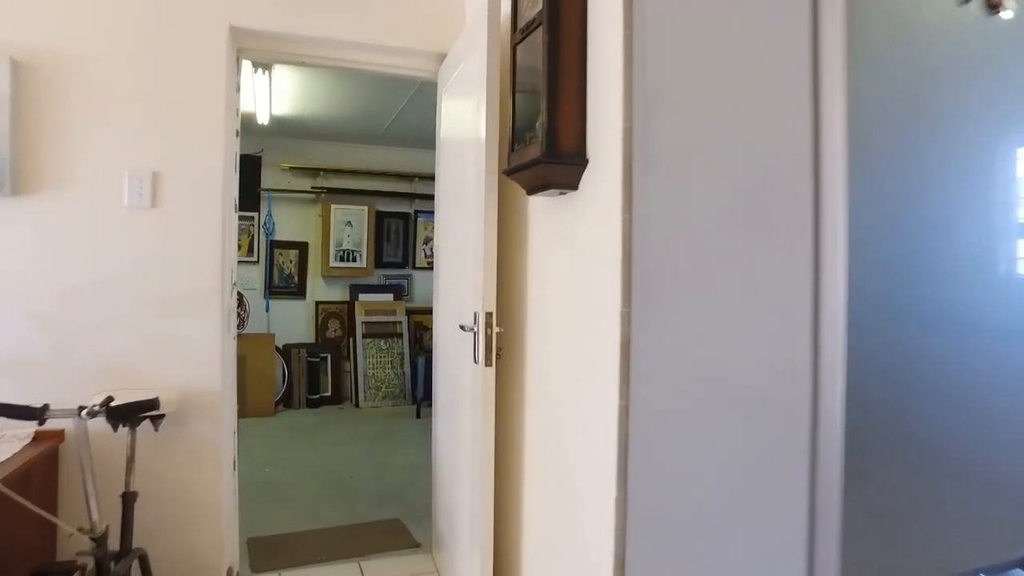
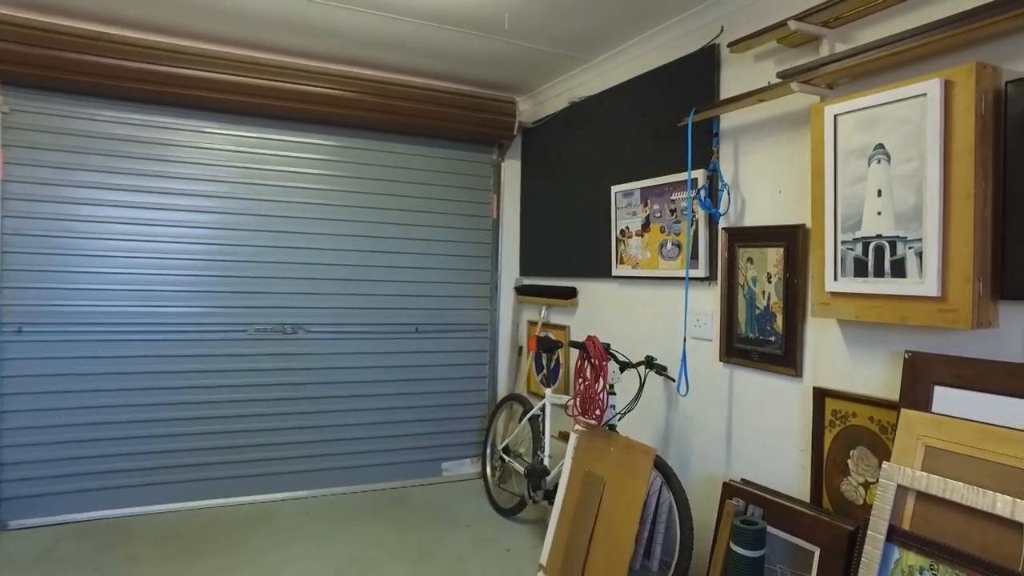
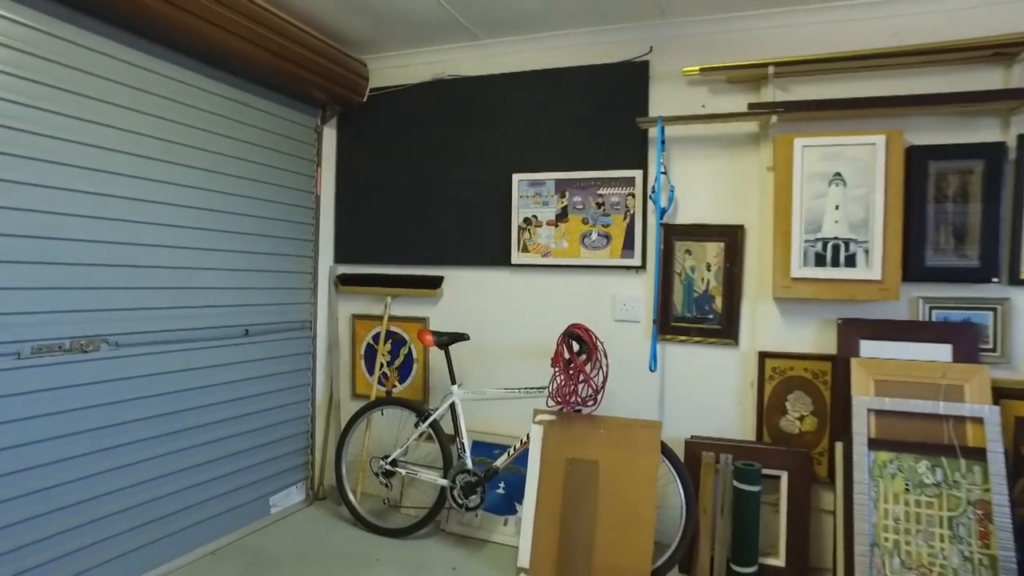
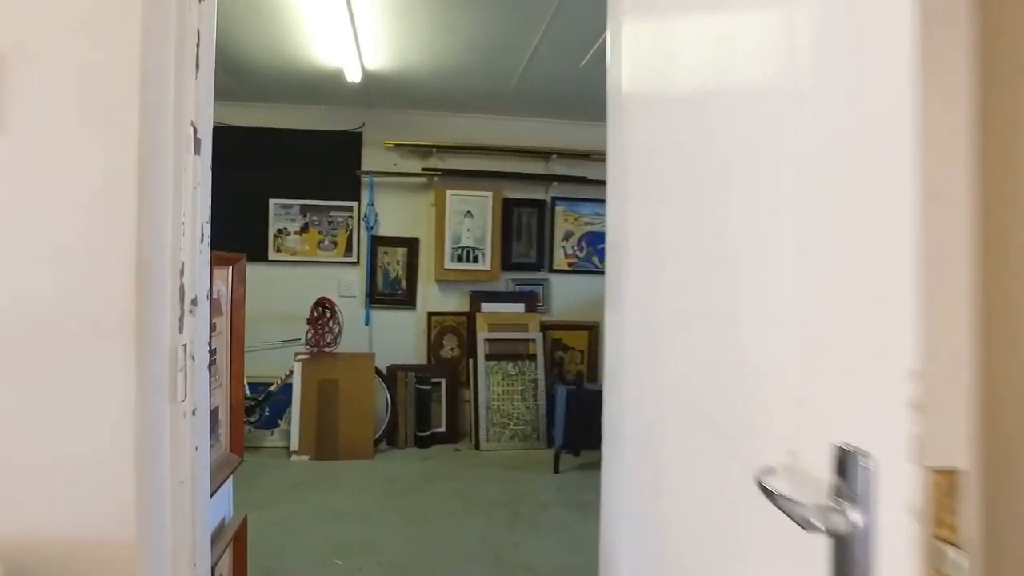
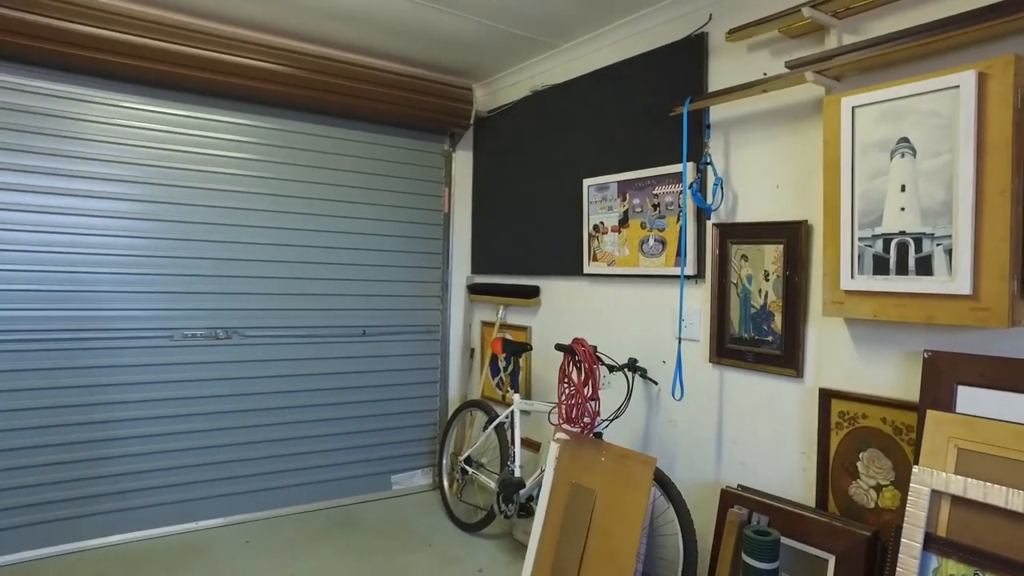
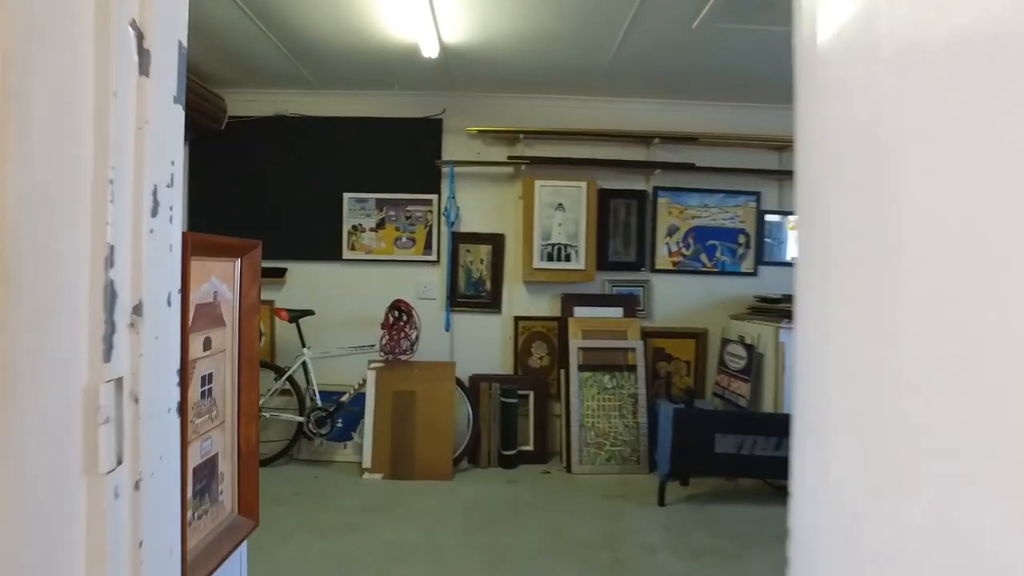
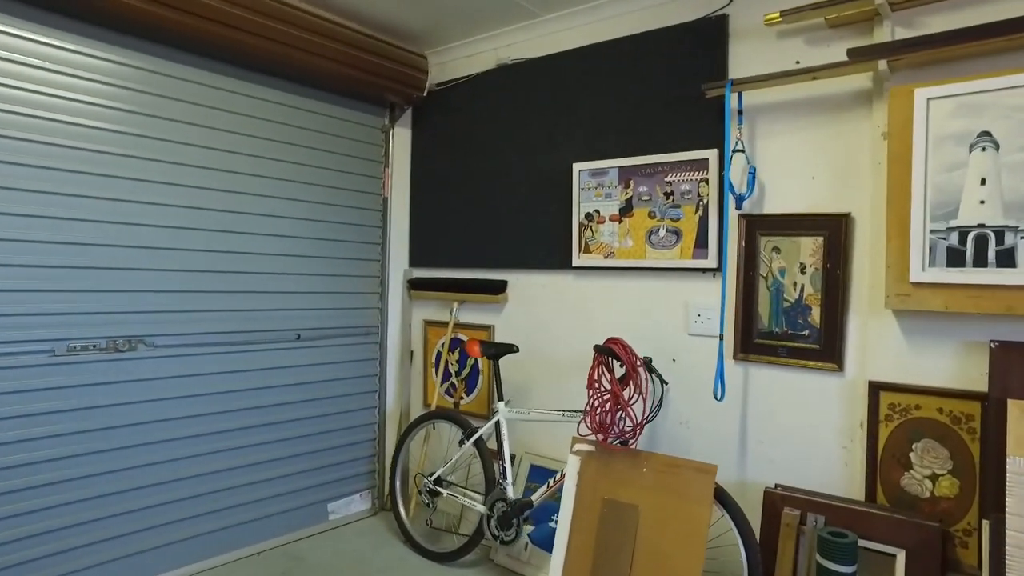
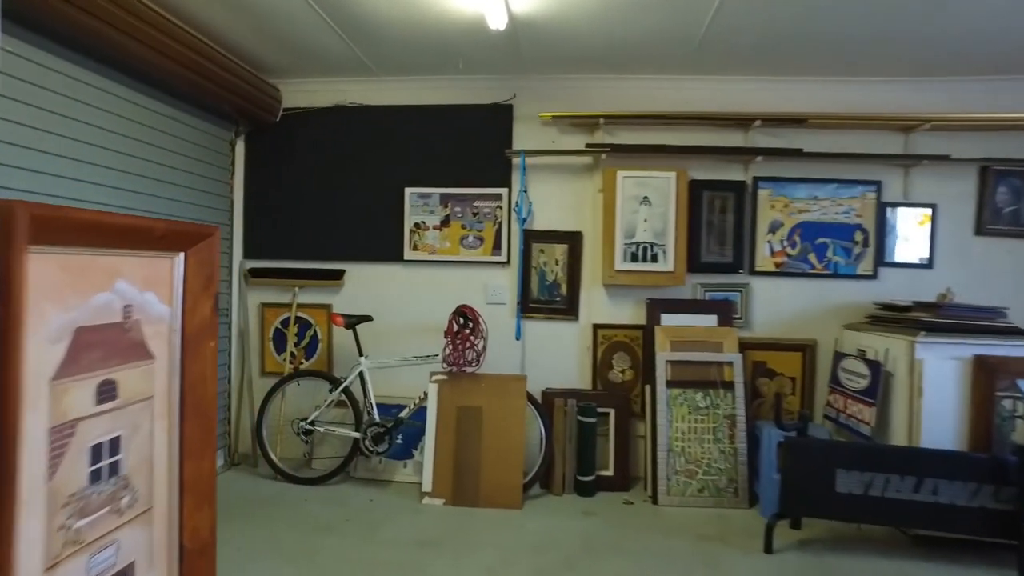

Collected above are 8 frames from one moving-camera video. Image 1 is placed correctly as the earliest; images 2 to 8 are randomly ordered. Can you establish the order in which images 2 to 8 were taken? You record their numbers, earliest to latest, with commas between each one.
4, 6, 8, 3, 7, 5, 2
